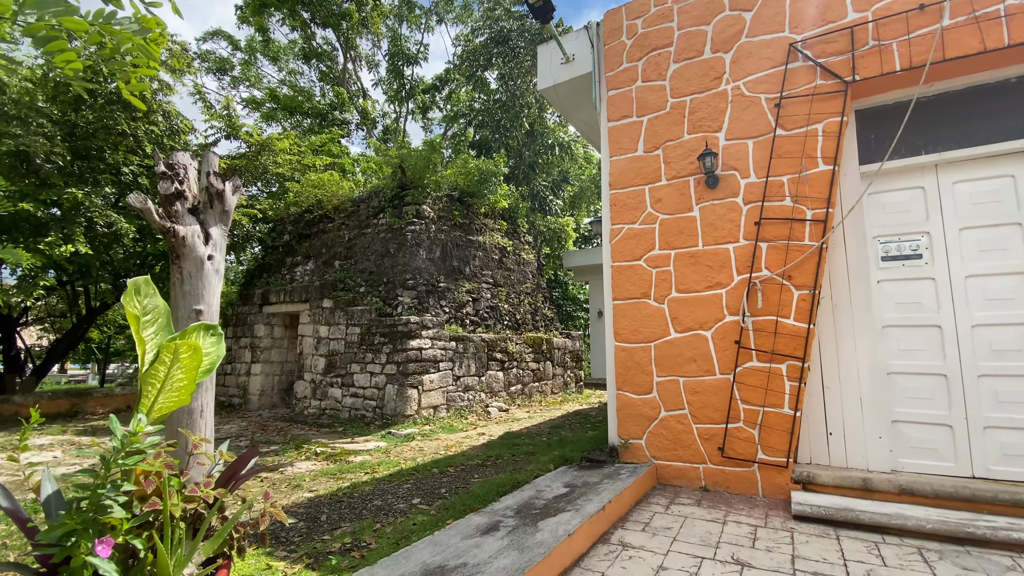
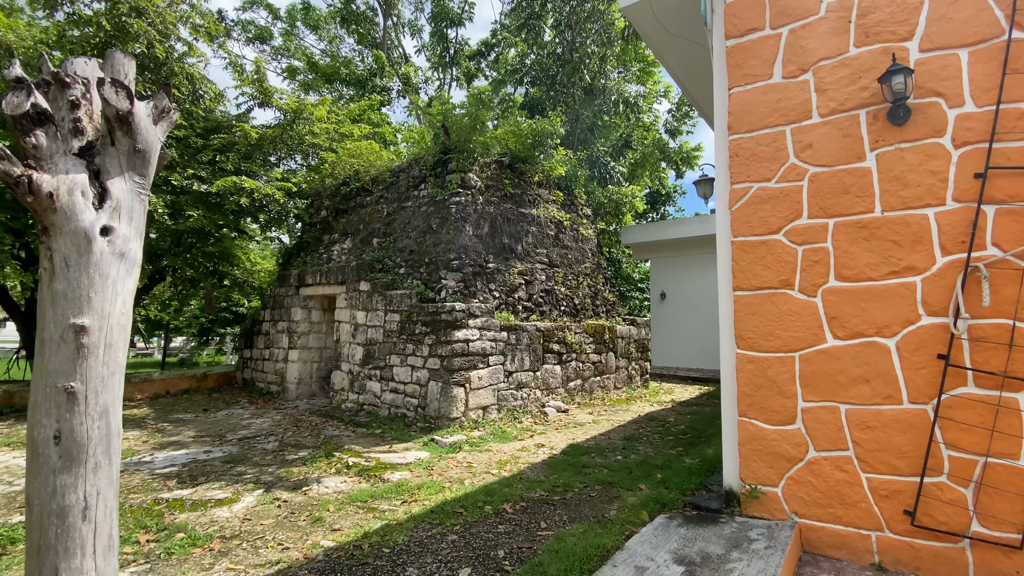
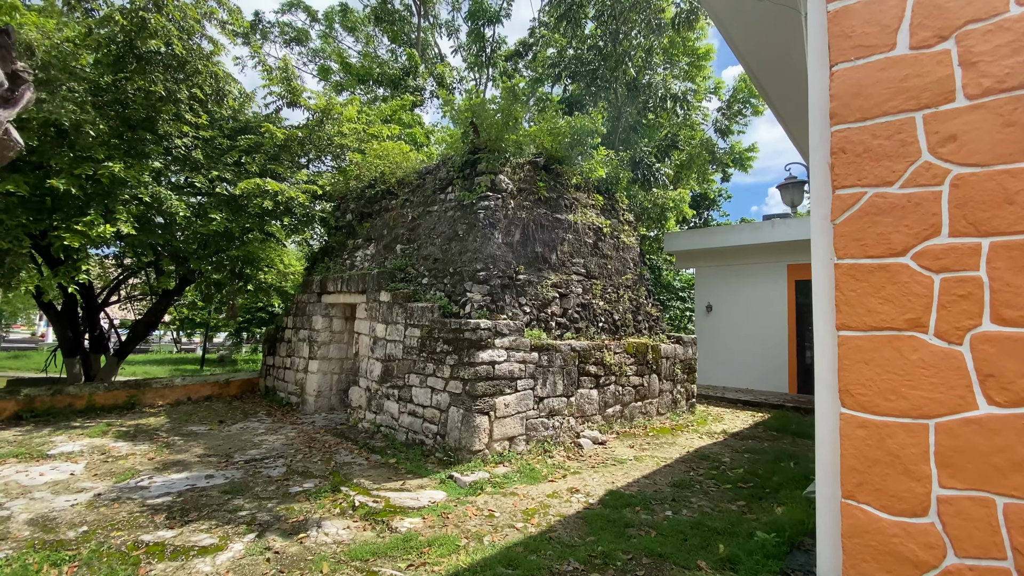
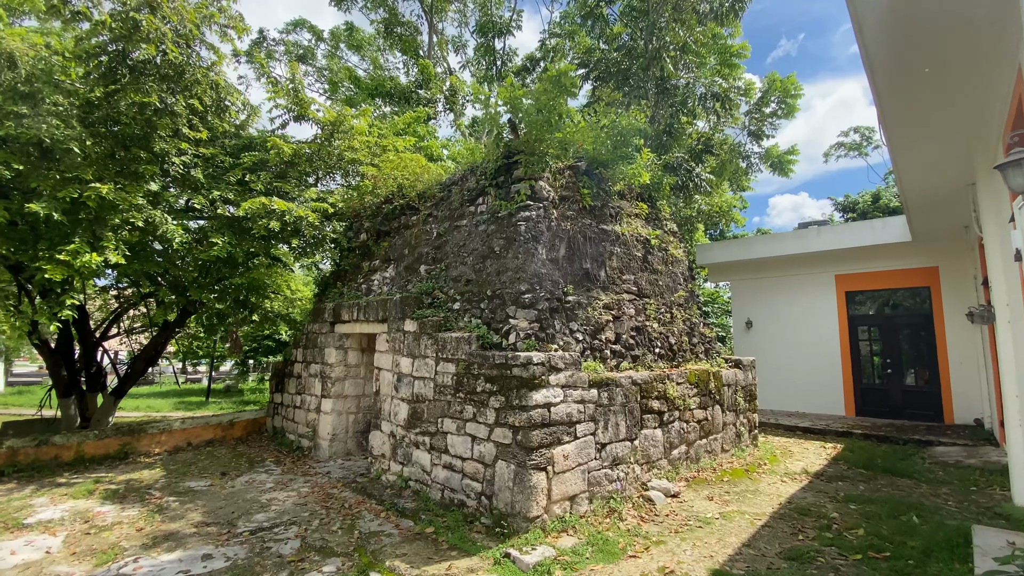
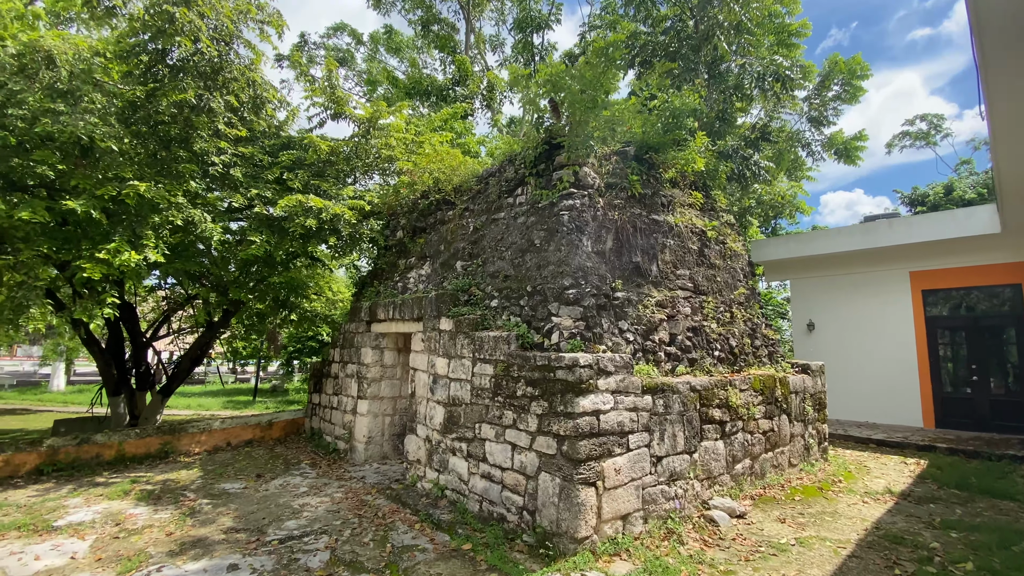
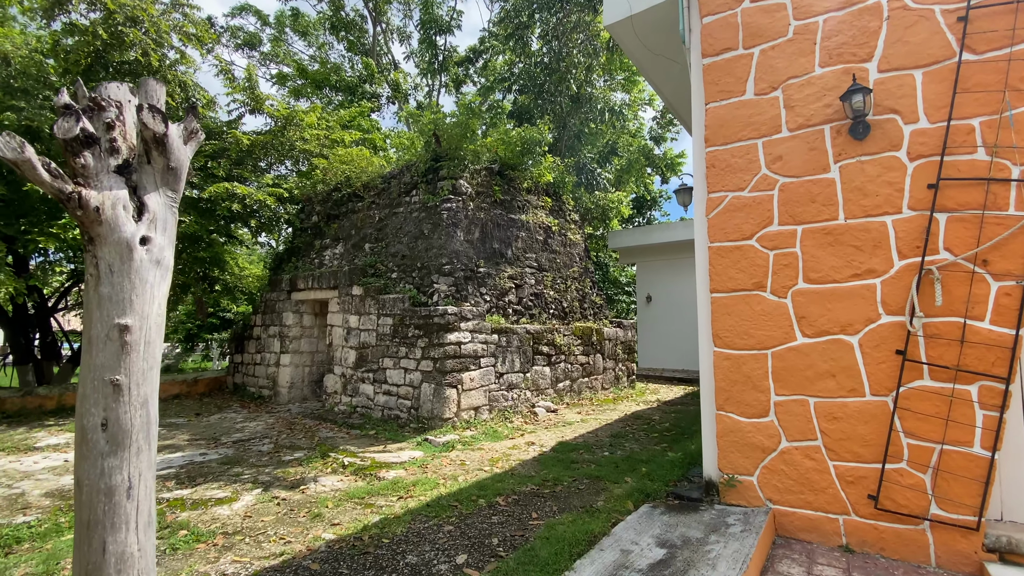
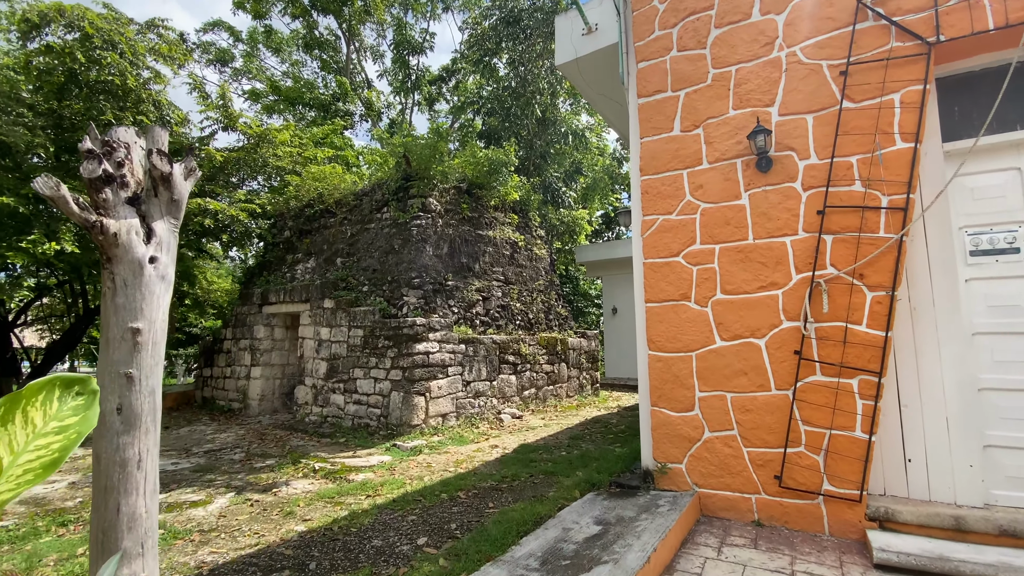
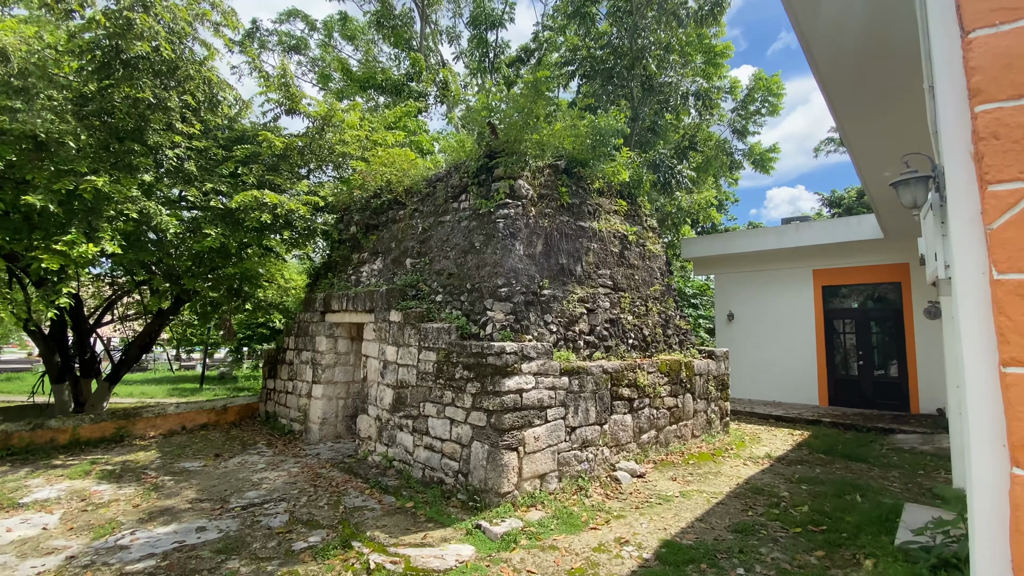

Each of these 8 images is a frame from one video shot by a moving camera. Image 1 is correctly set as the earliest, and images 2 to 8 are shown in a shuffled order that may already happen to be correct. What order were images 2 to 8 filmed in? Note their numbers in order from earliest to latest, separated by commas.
7, 6, 2, 3, 8, 4, 5
